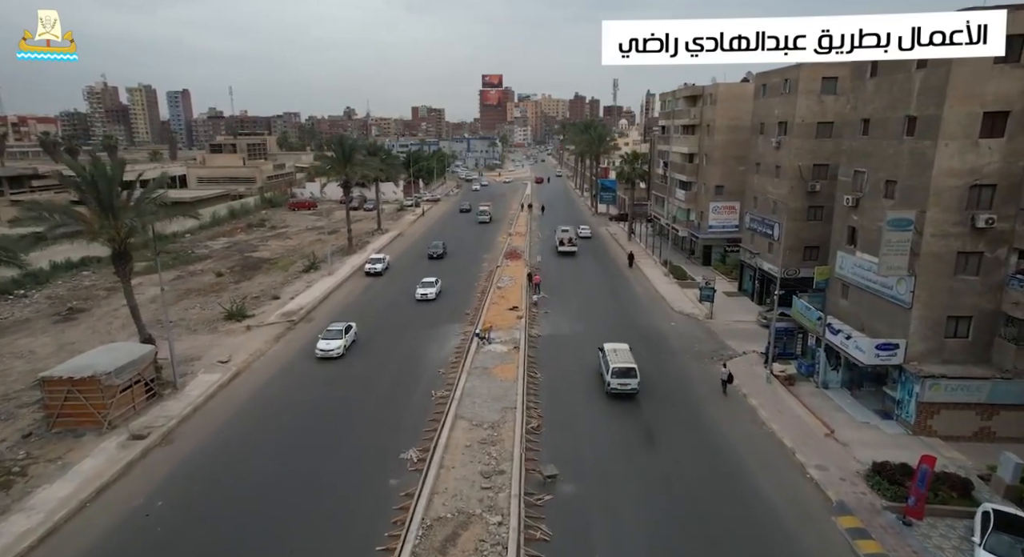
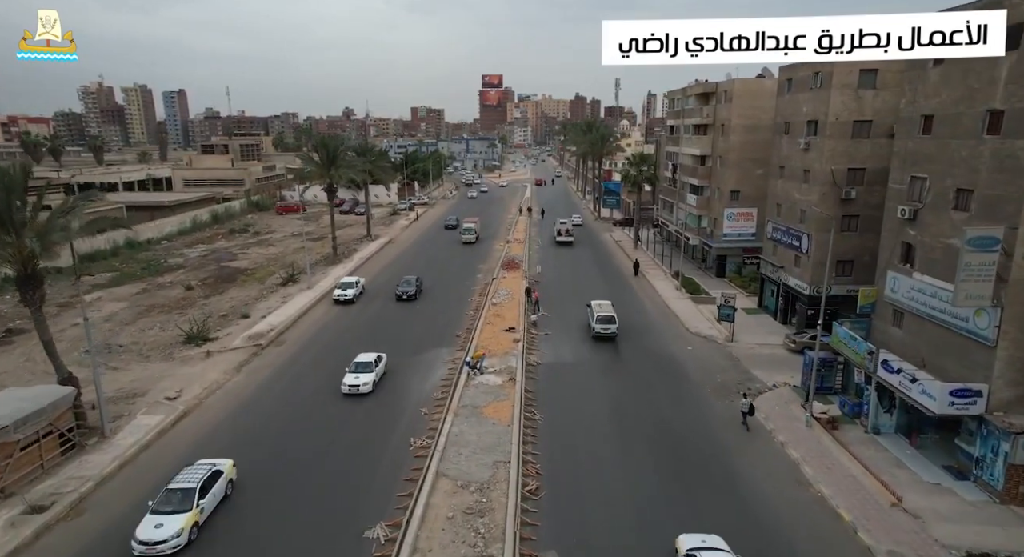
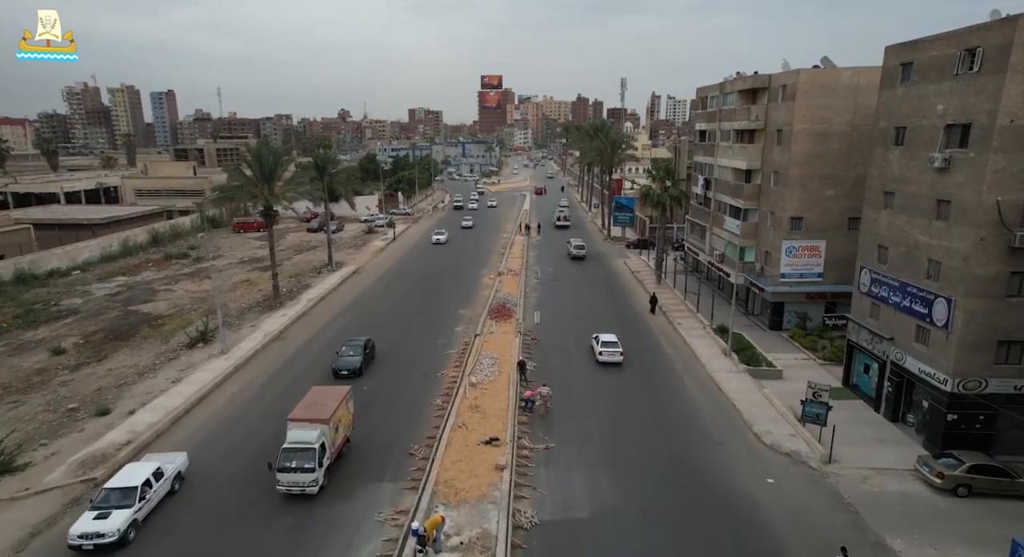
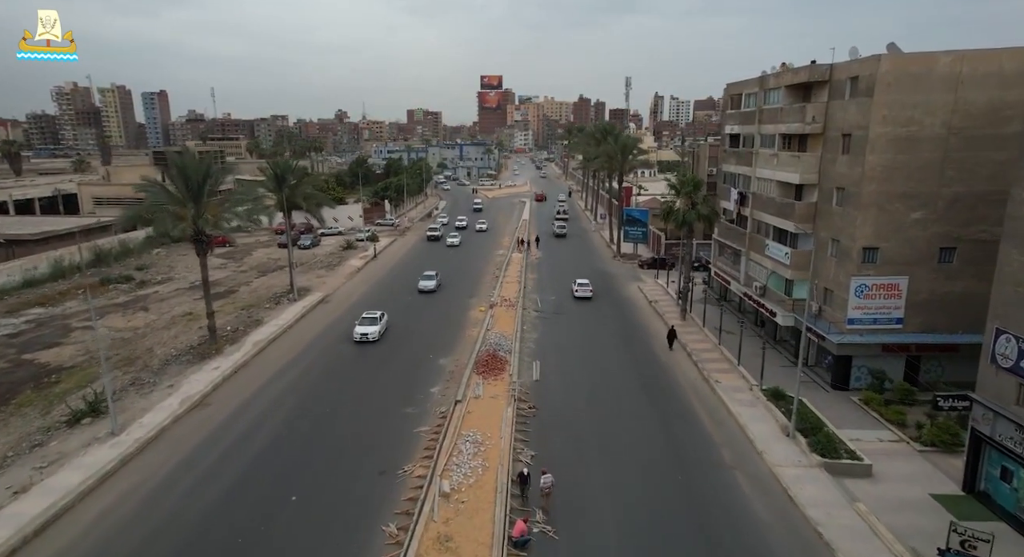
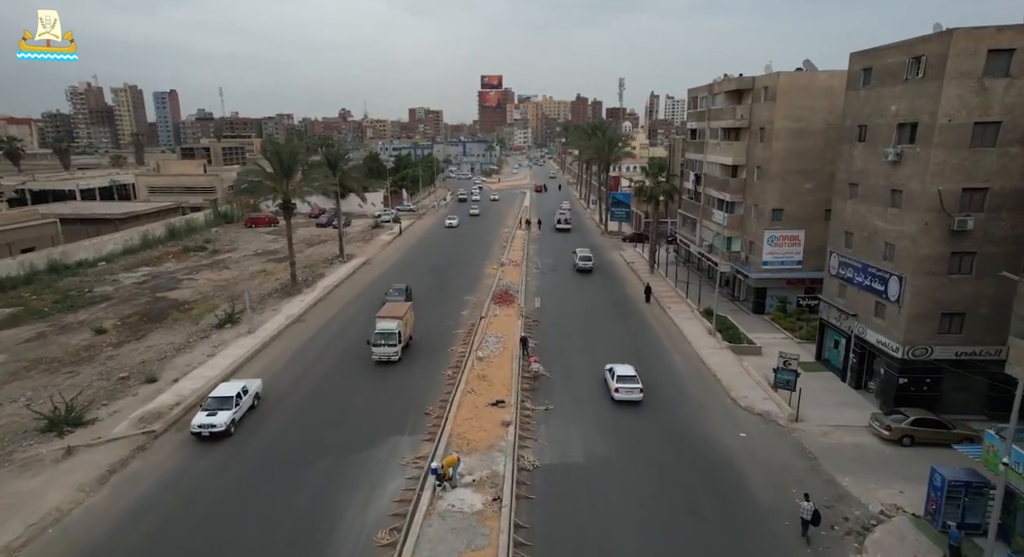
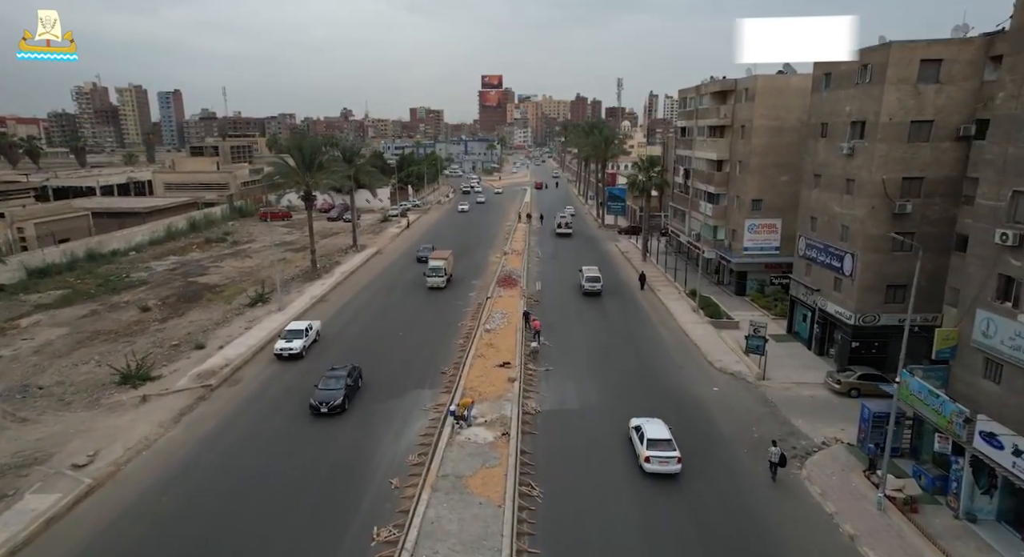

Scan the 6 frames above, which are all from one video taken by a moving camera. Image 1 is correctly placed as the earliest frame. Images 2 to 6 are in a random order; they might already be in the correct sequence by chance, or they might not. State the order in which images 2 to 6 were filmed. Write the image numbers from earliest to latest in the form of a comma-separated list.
2, 6, 5, 3, 4
